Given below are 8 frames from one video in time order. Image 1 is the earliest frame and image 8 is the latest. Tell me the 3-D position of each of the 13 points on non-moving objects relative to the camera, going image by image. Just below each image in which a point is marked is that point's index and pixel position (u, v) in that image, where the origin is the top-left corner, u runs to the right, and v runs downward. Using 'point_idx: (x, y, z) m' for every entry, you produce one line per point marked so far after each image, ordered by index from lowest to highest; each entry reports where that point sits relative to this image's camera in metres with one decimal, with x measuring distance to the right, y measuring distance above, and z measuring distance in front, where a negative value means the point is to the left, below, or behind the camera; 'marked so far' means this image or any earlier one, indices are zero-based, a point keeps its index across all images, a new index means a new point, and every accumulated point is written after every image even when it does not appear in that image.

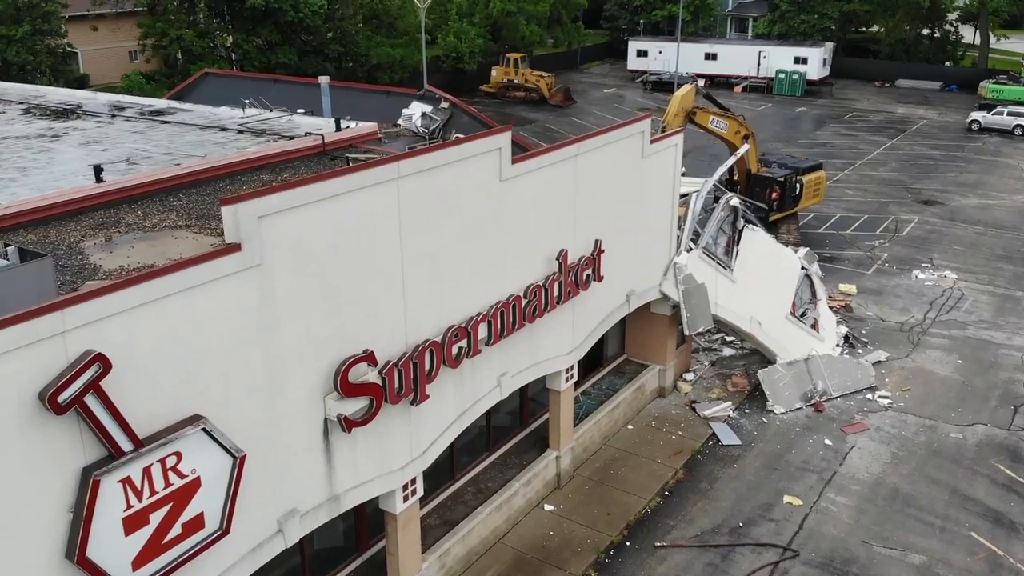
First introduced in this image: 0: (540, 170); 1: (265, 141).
0: (+0.4, +1.7, +12.6) m
1: (-5.6, +3.3, +20.2) m
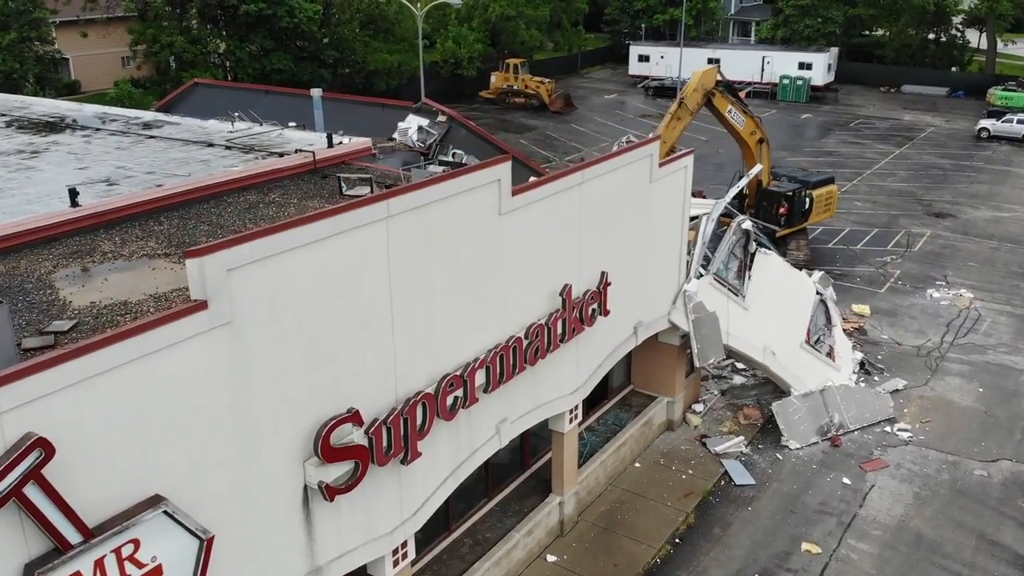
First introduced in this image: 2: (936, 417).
0: (+0.4, +1.2, +11.7) m
1: (-5.6, +2.8, +19.3) m
2: (+8.6, -2.6, +18.0) m
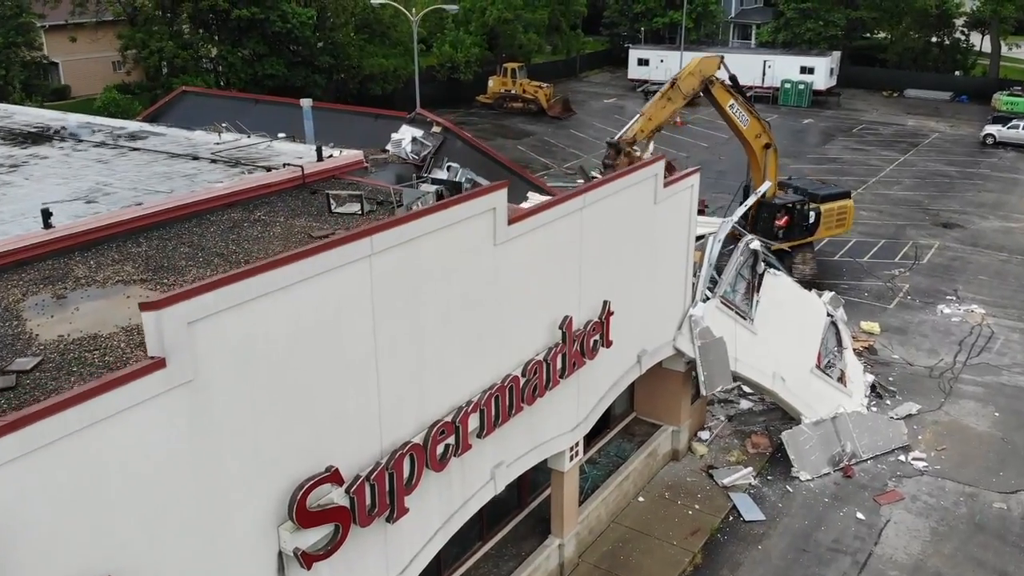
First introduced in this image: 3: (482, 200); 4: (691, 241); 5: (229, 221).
0: (+0.4, +0.7, +10.9) m
1: (-5.7, +2.4, +18.5) m
2: (+8.6, -3.0, +17.3) m
3: (-0.3, +1.0, +9.8) m
4: (+3.0, +0.8, +14.9) m
5: (-5.2, +1.2, +16.2) m
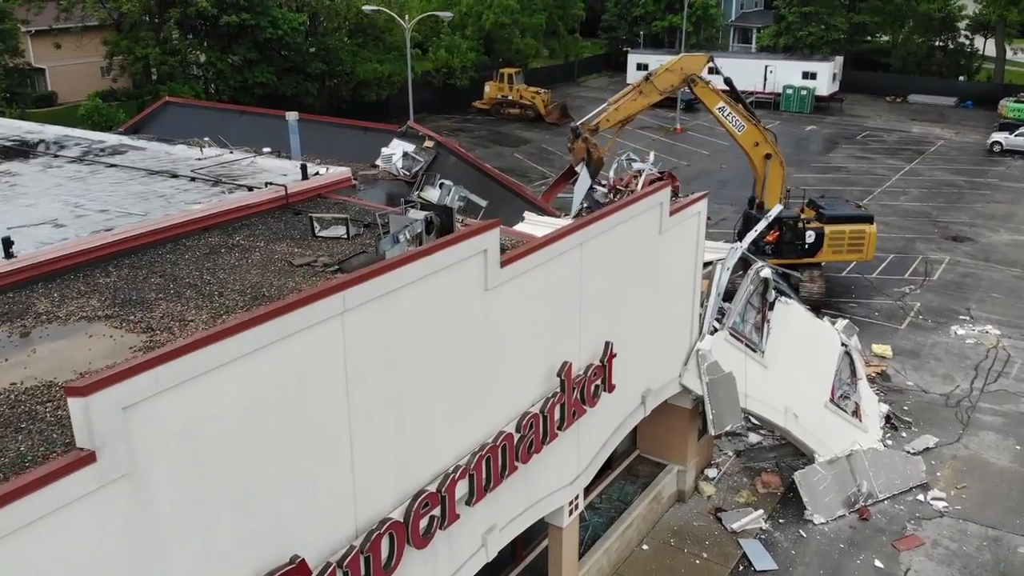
0: (+0.3, +0.2, +9.9) m
1: (-5.8, +1.8, +17.5) m
2: (+8.5, -3.5, +16.3) m
3: (-0.4, +0.4, +8.8) m
4: (+2.9, +0.3, +14.0) m
5: (-5.3, +0.7, +15.2) m
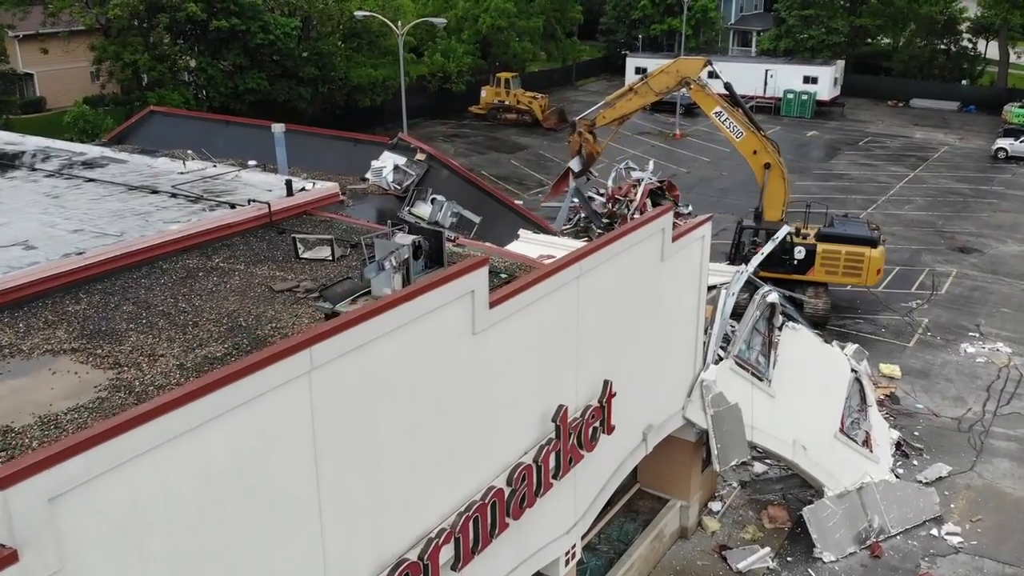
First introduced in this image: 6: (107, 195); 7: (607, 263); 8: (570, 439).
0: (+0.2, -0.2, +9.2) m
1: (-5.9, +1.4, +16.8) m
2: (+8.4, -4.0, +15.6) m
3: (-0.5, 0.0, +8.0) m
4: (+2.8, -0.1, +13.2) m
5: (-5.4, +0.2, +14.4) m
6: (-8.4, +1.9, +18.4) m
7: (+1.1, +0.3, +10.6) m
8: (+0.6, -1.7, +10.0) m
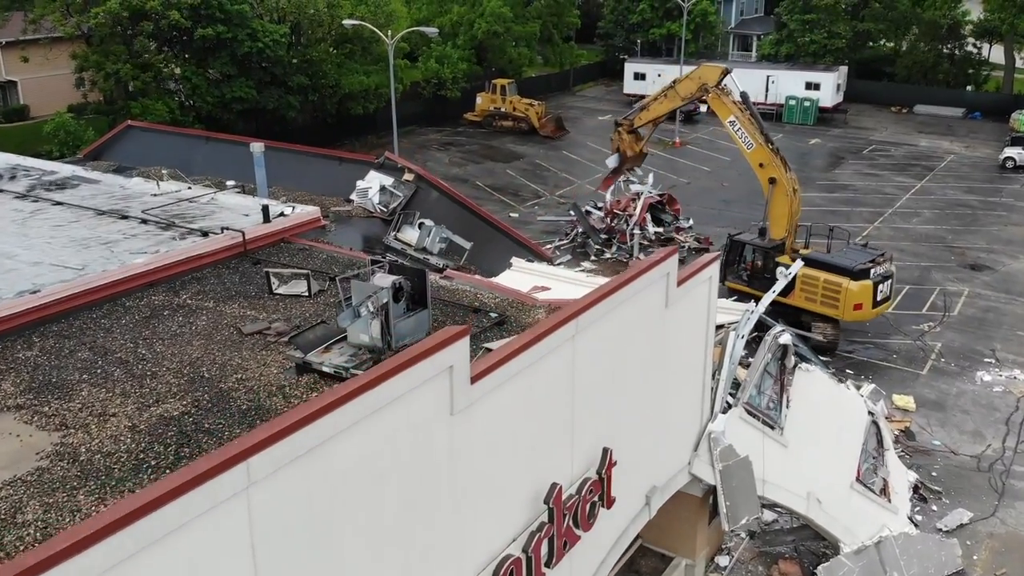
0: (+0.1, -0.8, +8.1) m
1: (-6.0, +0.8, +15.7) m
2: (+8.2, -4.6, +14.5) m
3: (-0.6, -0.6, +6.9) m
4: (+2.7, -0.7, +12.1) m
5: (-5.5, -0.4, +13.3) m
6: (-8.5, +1.3, +17.3) m
7: (+1.0, -0.3, +9.5) m
8: (+0.5, -2.3, +8.9) m
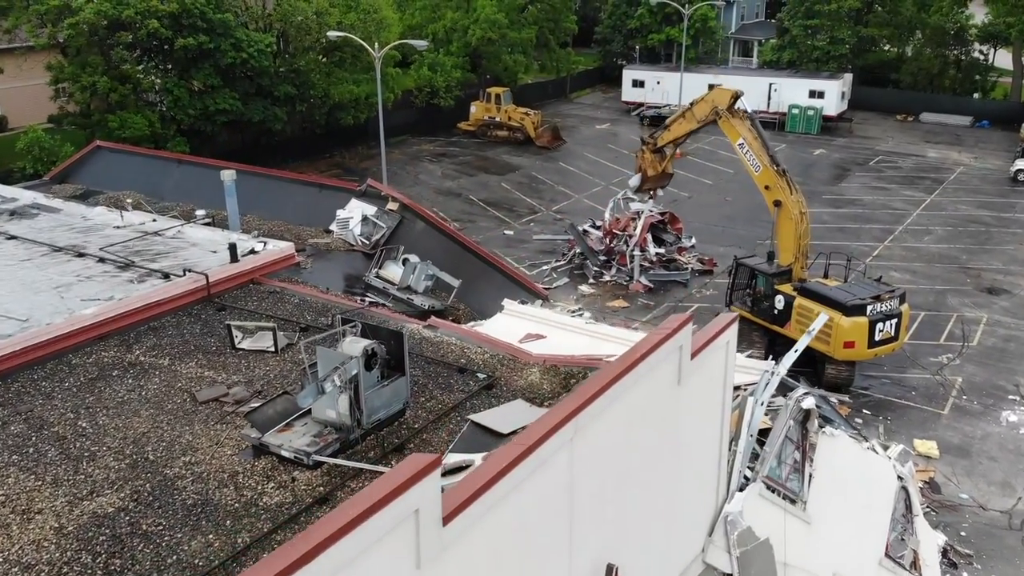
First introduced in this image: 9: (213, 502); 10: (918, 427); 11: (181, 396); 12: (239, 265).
0: (-0.1, -1.6, +6.7) m
1: (-6.2, 0.0, +14.2) m
2: (+8.1, -5.3, +13.1) m
3: (-0.7, -1.3, +5.5) m
4: (+2.5, -1.5, +10.7) m
5: (-5.7, -1.1, +11.9) m
6: (-8.7, +0.5, +15.8) m
7: (+0.9, -1.1, +8.1) m
8: (+0.4, -3.1, +7.5) m
9: (-3.0, -2.2, +9.0) m
10: (+8.8, -3.0, +19.3) m
11: (-4.2, -1.4, +11.4) m
12: (-4.6, +0.4, +15.0) m
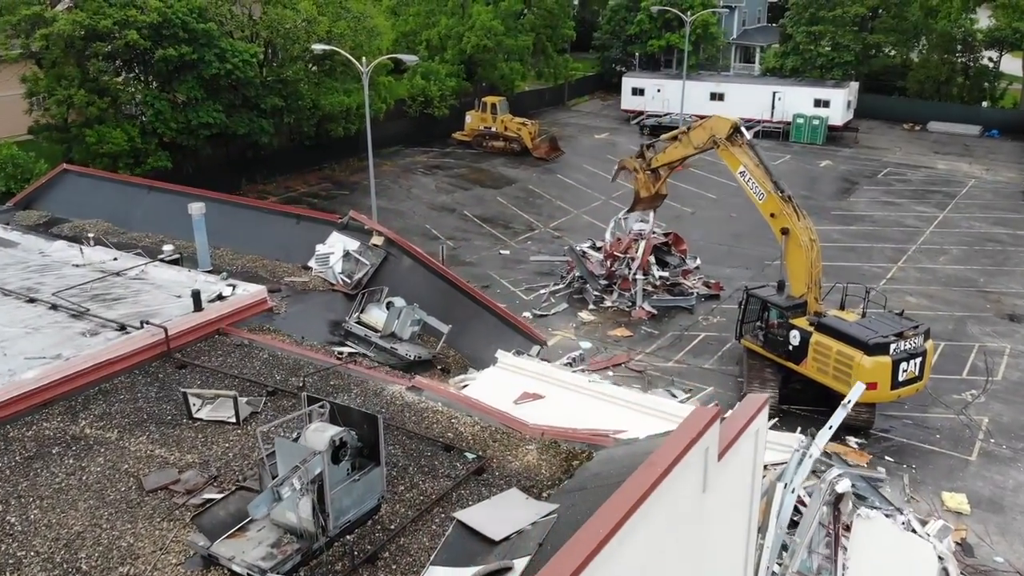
0: (-0.1, -2.3, +5.3) m
1: (-6.3, -0.8, +12.8) m
2: (+8.0, -6.1, +11.7) m
3: (-0.8, -2.1, +4.1) m
4: (+2.5, -2.3, +9.3) m
5: (-5.7, -1.9, +10.5) m
6: (-8.8, -0.3, +14.4) m
7: (+0.8, -1.9, +6.7) m
8: (+0.3, -3.8, +6.0) m
9: (-3.1, -3.0, +7.6) m
10: (+8.7, -3.8, +17.9) m
11: (-4.3, -2.2, +9.9) m
12: (-4.7, -0.4, +13.6) m
